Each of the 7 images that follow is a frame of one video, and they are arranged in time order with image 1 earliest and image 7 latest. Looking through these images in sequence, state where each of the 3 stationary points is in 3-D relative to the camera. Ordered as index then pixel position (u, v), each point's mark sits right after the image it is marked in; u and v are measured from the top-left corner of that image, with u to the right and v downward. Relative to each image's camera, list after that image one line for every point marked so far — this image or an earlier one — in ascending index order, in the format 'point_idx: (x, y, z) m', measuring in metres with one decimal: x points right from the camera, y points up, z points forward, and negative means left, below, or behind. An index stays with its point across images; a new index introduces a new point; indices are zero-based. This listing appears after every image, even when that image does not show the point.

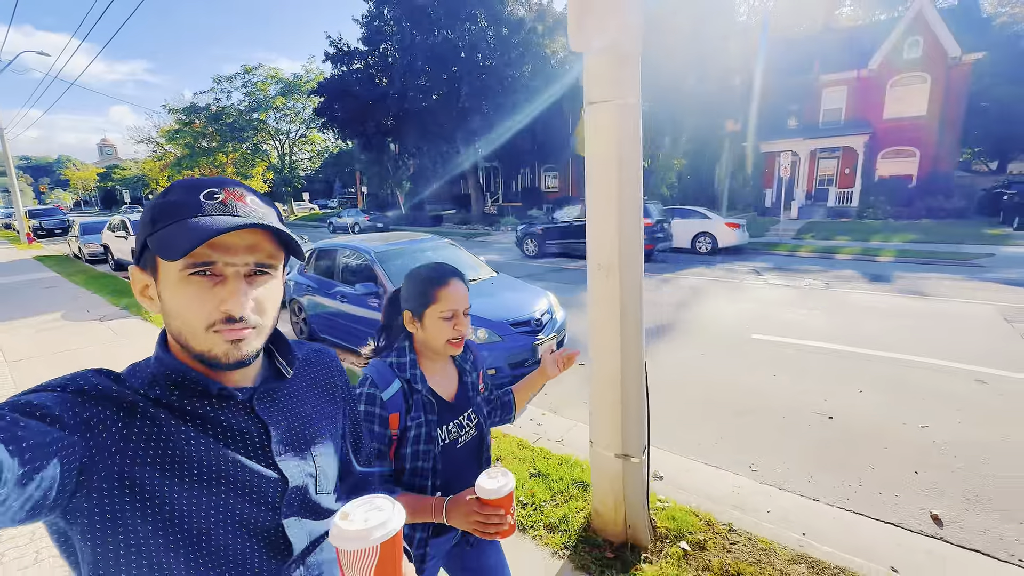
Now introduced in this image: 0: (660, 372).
0: (+1.2, -0.7, +4.1) m
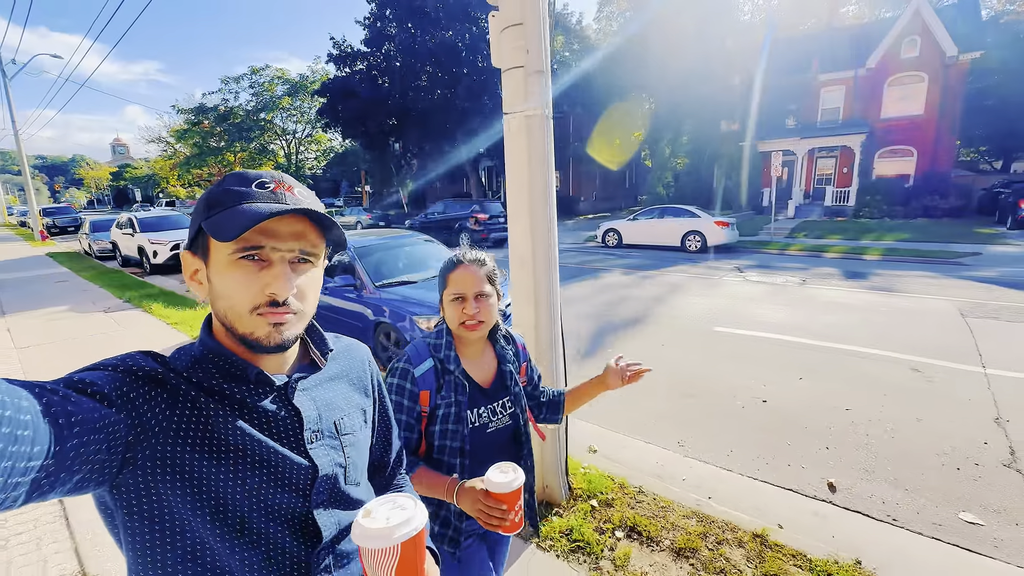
0: (+1.0, -0.6, +4.3) m
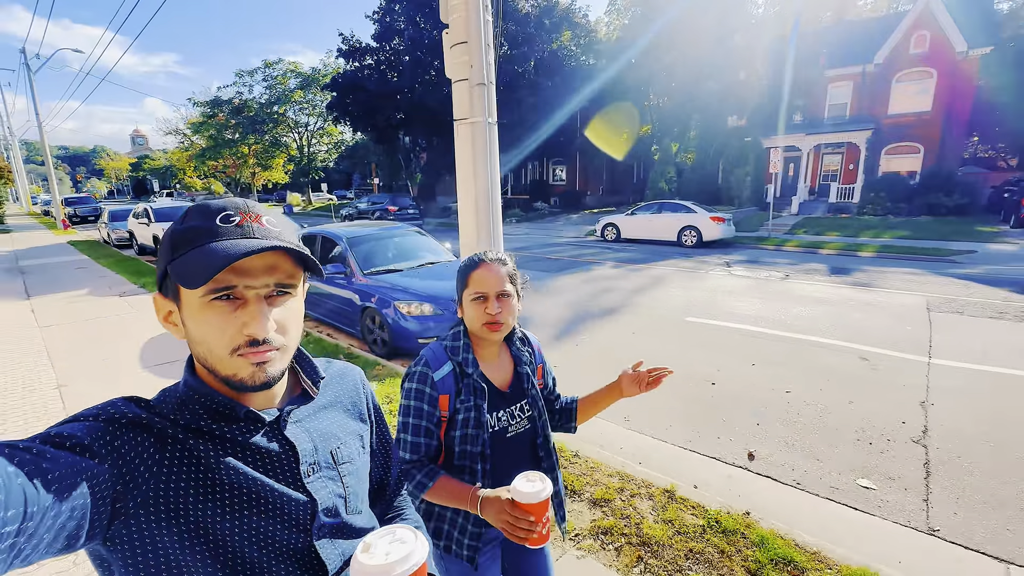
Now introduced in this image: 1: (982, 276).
0: (+0.8, -0.5, +4.6) m
1: (+6.8, +0.2, +6.8) m
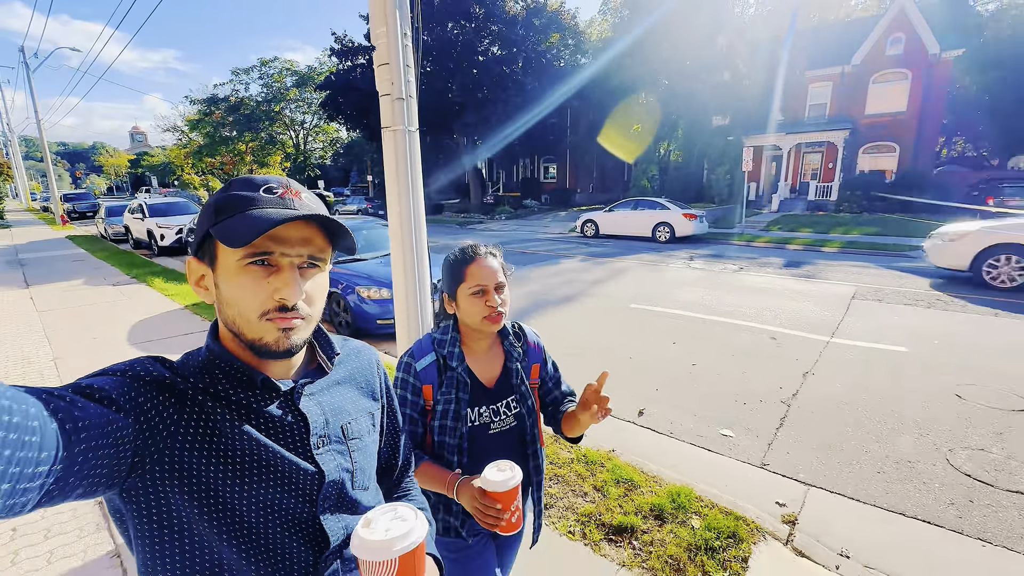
0: (+0.3, -0.4, +5.0) m
1: (+6.4, +0.3, +7.2) m
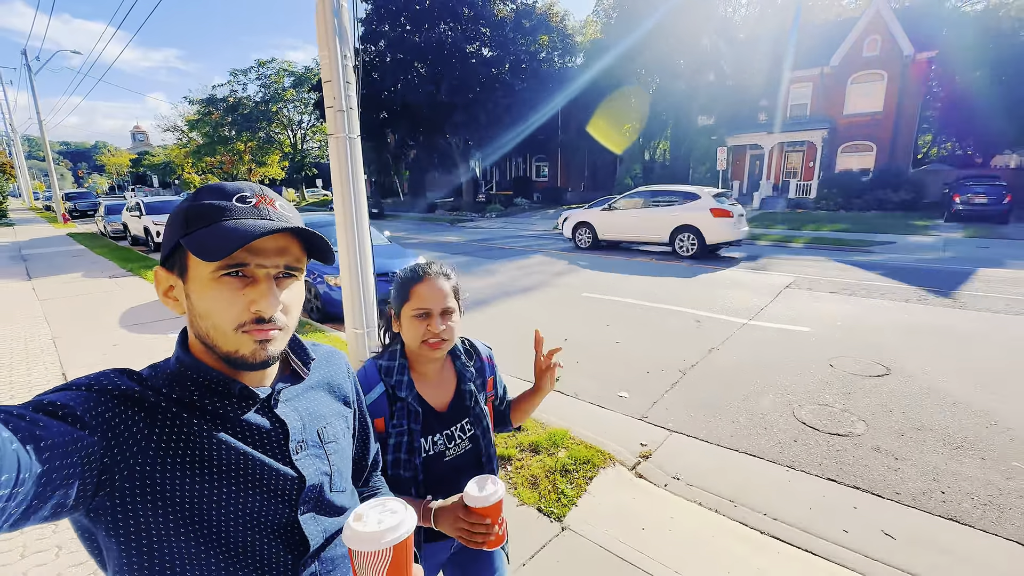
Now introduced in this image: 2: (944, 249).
0: (-0.1, -0.3, +5.5) m
1: (+5.9, +0.4, +7.7) m
2: (+8.4, +0.8, +9.2) m
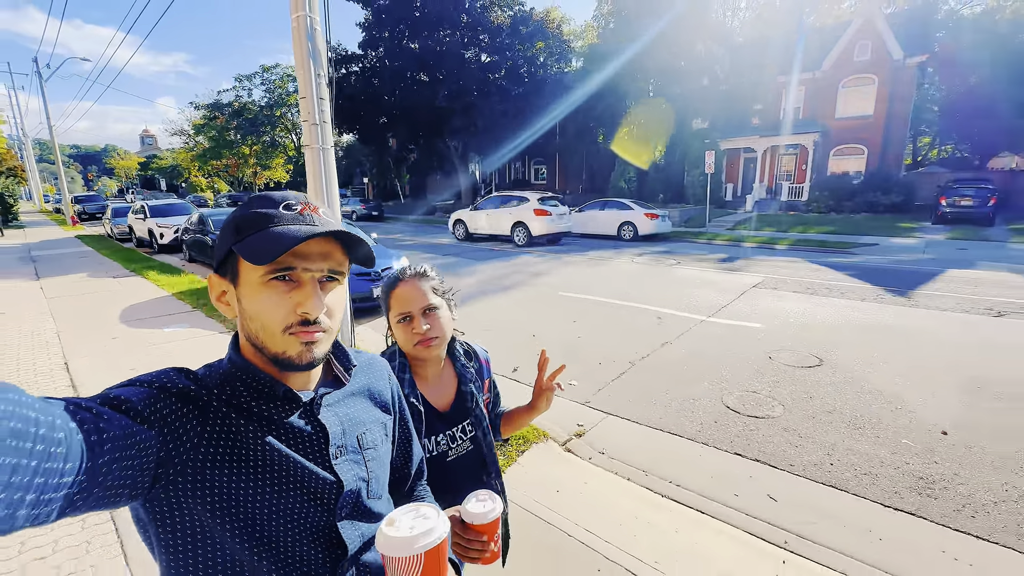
0: (-0.4, -0.3, +5.8) m
1: (+5.7, +0.4, +7.9) m
2: (+8.2, +0.7, +9.4) m
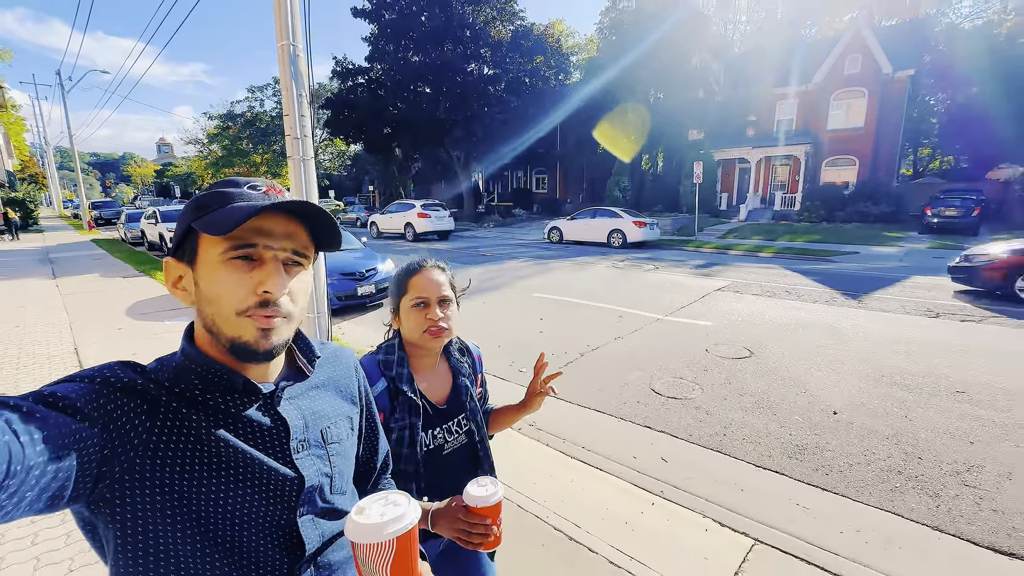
0: (-0.7, -0.3, +6.2) m
1: (+5.4, +0.3, +8.2) m
2: (+8.0, +0.6, +9.7) m
